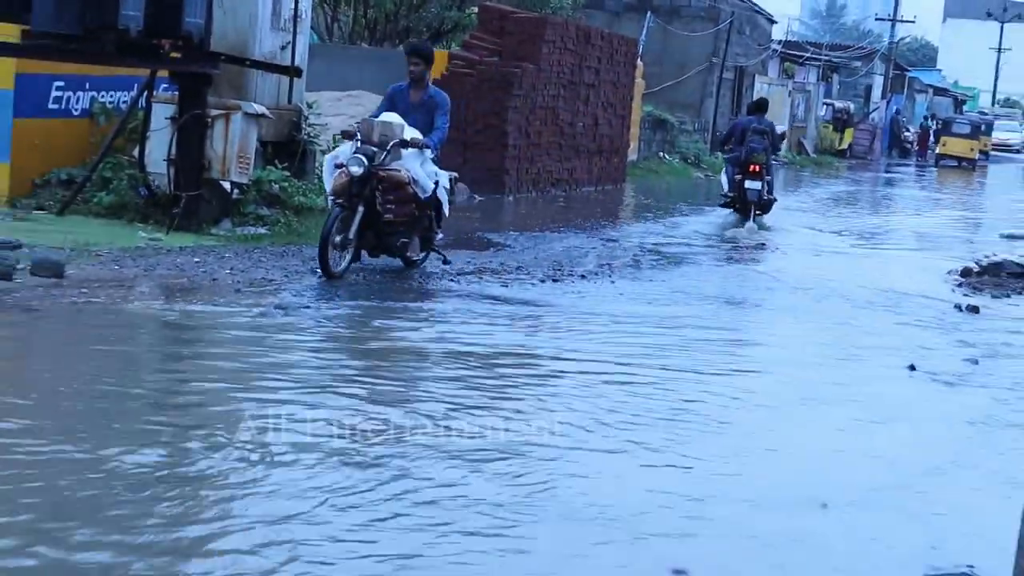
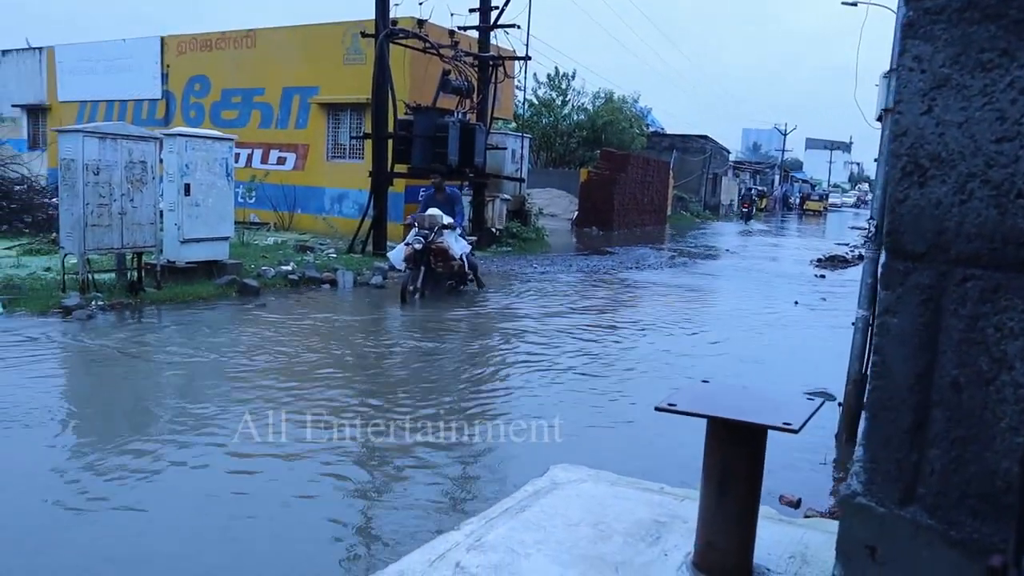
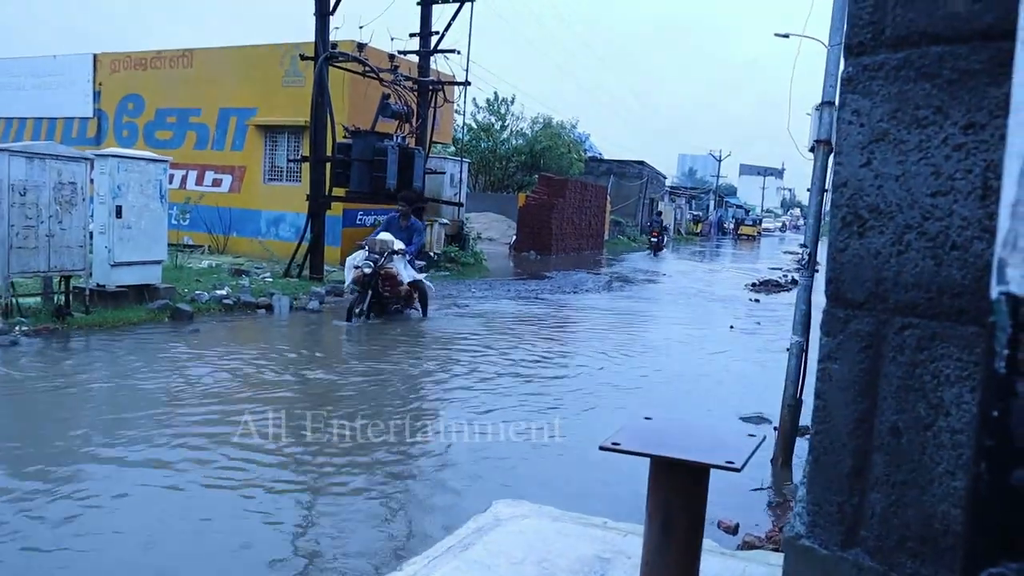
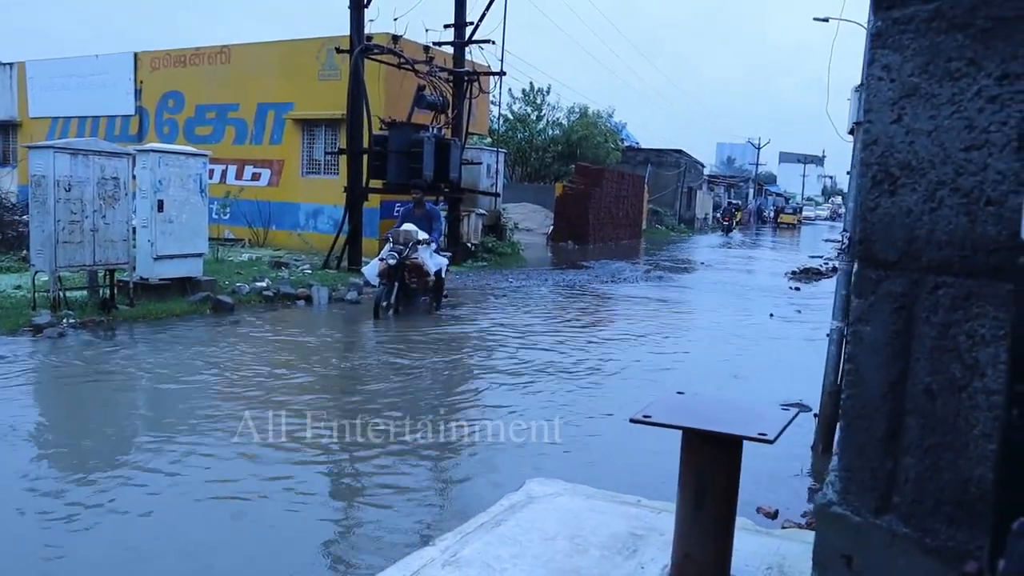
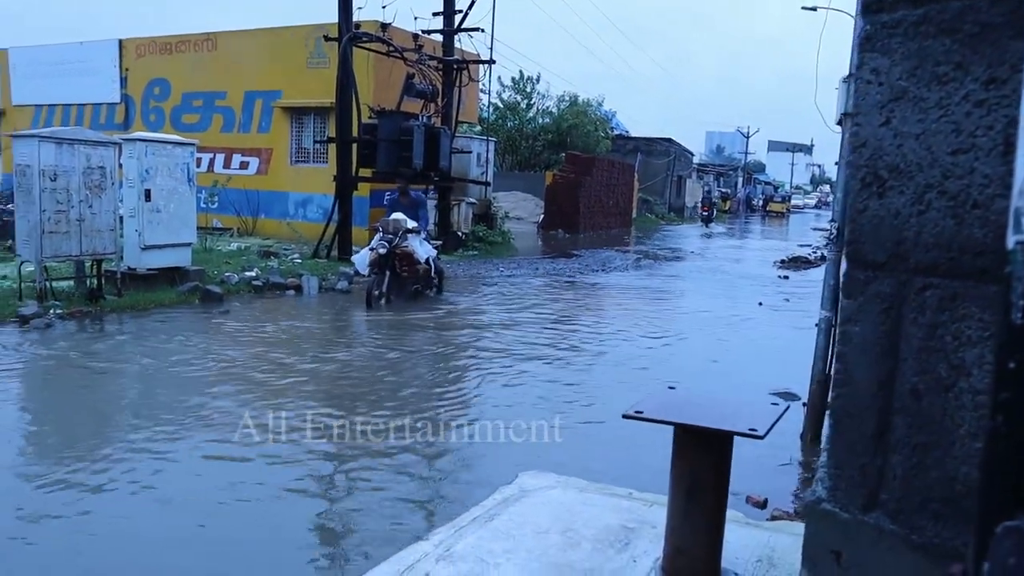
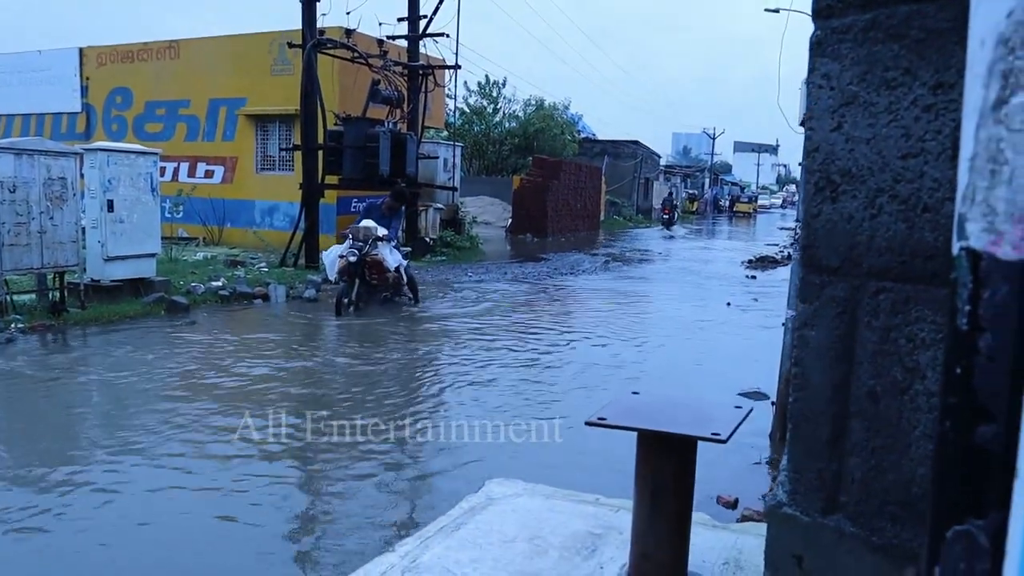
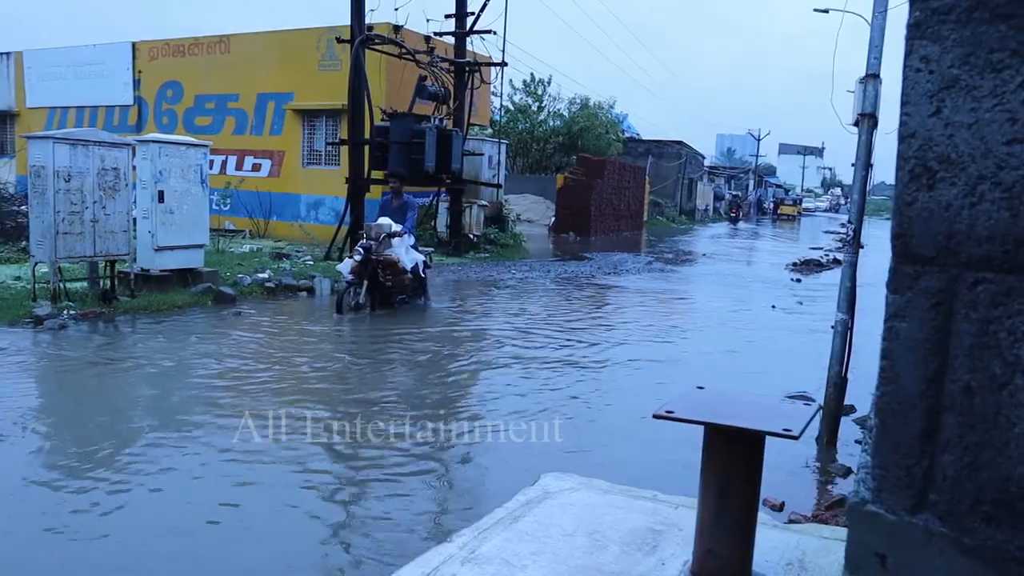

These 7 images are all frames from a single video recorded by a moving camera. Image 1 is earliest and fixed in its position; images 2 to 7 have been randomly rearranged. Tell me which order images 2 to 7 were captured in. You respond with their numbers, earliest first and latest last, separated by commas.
3, 6, 5, 2, 4, 7
